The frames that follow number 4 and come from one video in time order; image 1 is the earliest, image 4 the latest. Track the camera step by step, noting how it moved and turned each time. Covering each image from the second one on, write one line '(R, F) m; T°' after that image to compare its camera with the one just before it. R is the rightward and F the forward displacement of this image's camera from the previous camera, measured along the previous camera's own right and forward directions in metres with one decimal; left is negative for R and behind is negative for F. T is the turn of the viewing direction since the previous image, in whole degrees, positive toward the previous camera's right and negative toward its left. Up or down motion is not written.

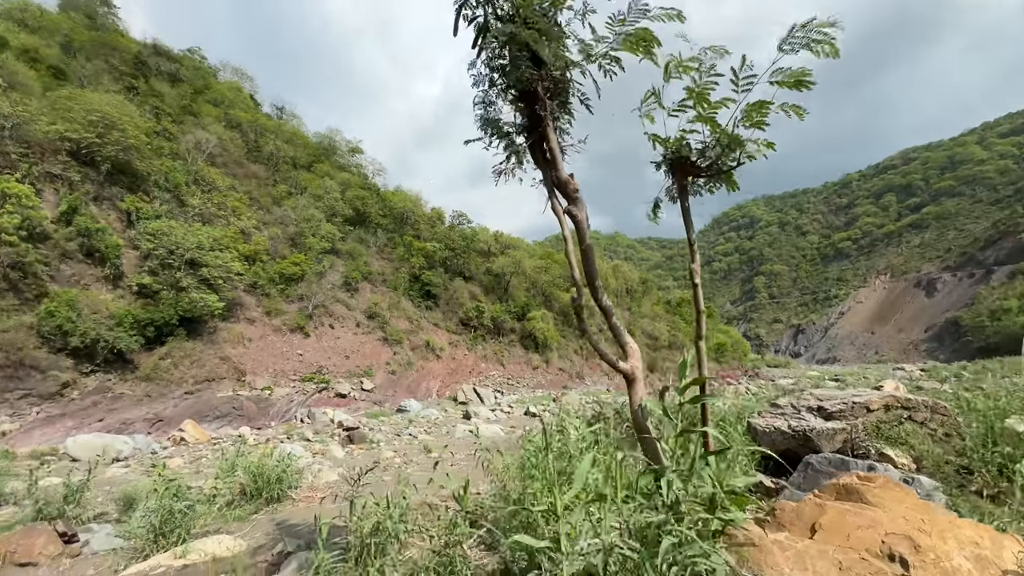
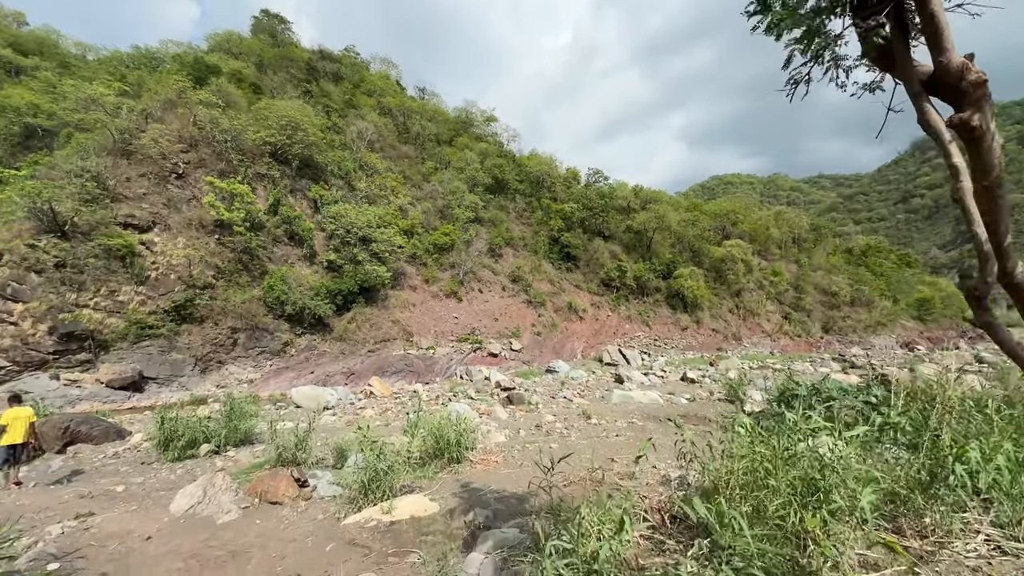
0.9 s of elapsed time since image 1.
(-0.2, +0.2) m; -18°
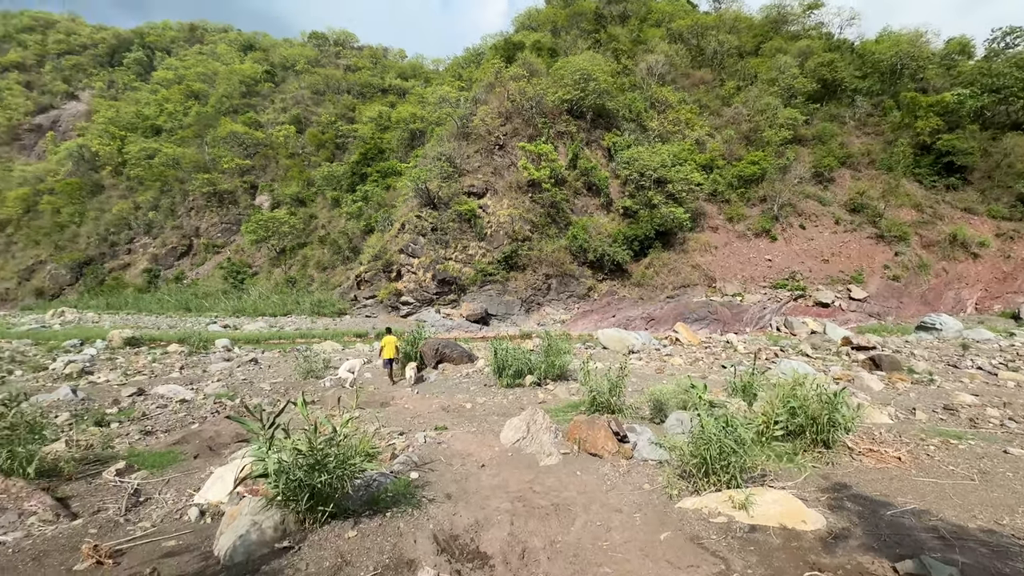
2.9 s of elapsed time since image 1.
(-0.3, +0.4) m; -36°
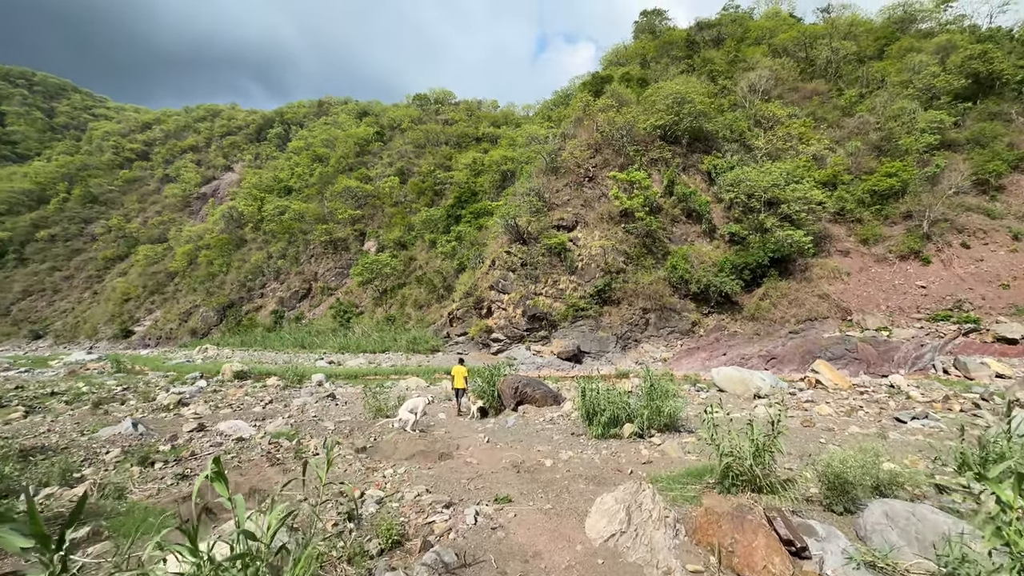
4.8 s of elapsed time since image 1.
(0.0, +0.6) m; -12°
